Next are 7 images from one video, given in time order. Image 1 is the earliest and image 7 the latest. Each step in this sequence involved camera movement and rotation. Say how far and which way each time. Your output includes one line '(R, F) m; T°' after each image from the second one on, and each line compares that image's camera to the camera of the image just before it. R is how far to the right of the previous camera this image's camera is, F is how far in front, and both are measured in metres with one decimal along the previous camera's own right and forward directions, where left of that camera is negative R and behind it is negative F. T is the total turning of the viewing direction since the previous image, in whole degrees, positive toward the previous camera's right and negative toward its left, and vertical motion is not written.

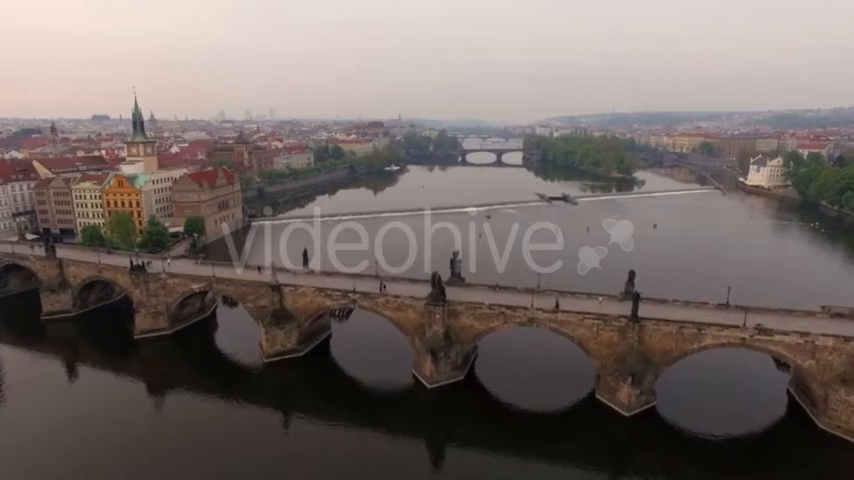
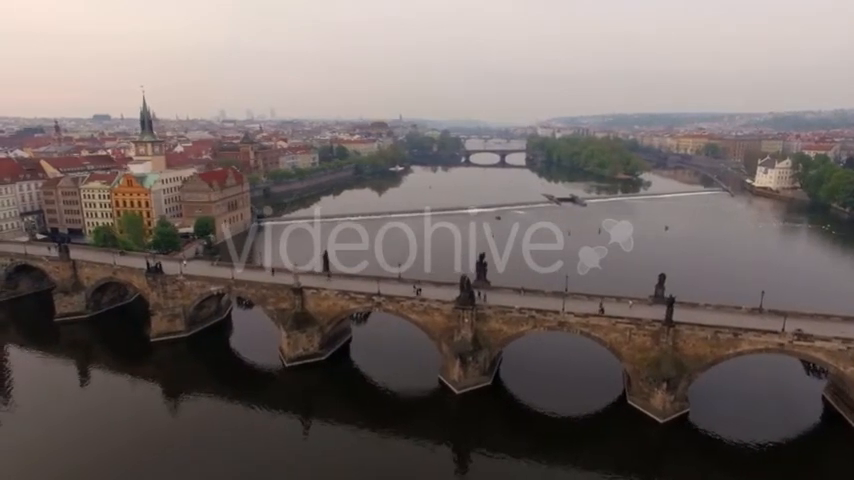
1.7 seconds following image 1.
(-1.2, +0.5) m; 0°
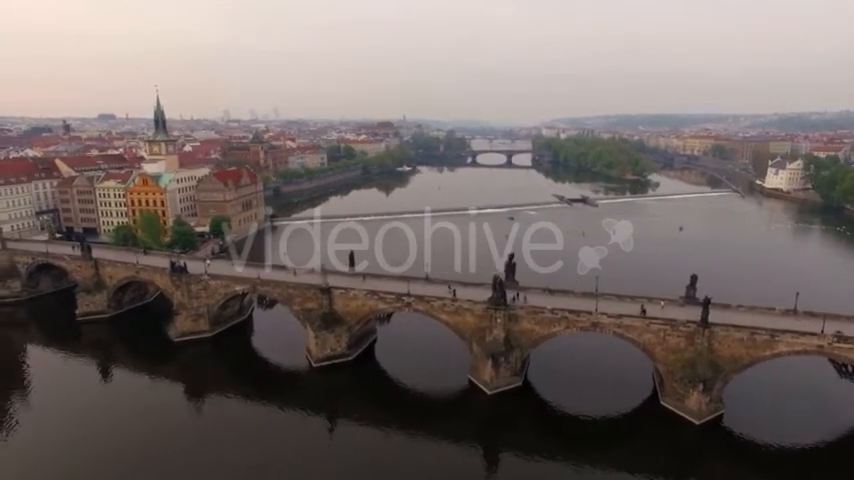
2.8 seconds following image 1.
(-1.2, +0.1) m; 0°
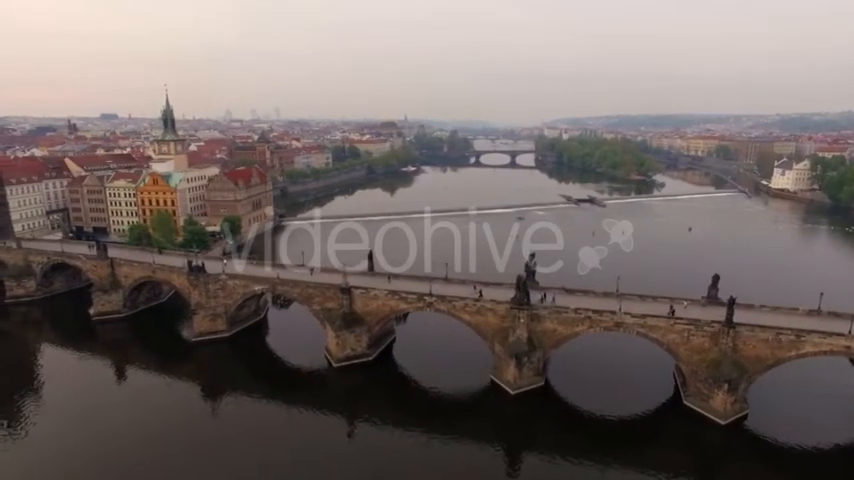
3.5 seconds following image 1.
(-0.9, 0.0) m; 0°
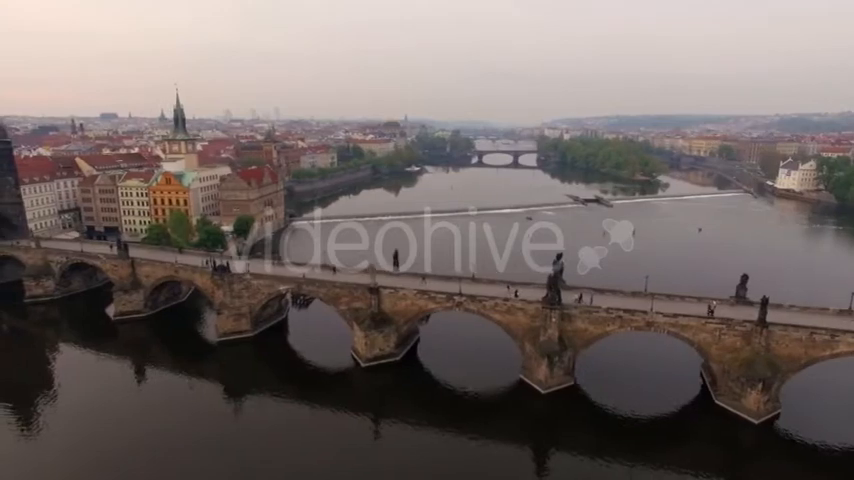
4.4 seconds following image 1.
(-1.4, 0.0) m; 0°
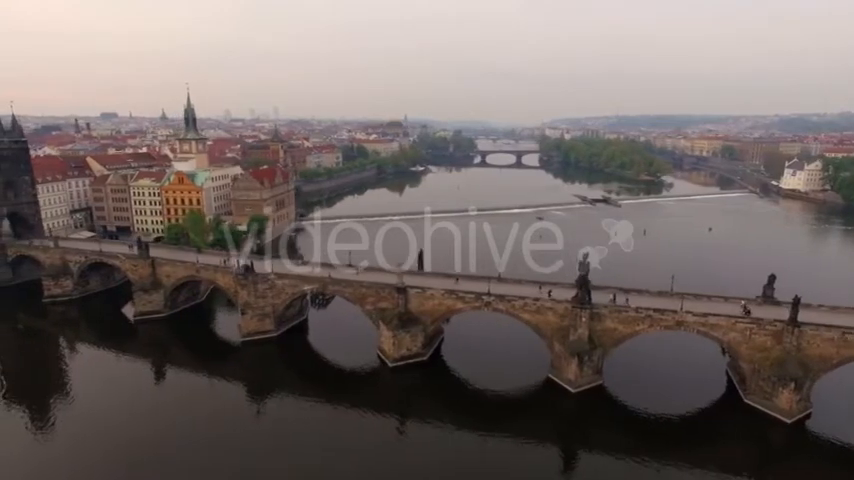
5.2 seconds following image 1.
(-1.3, 0.0) m; 0°
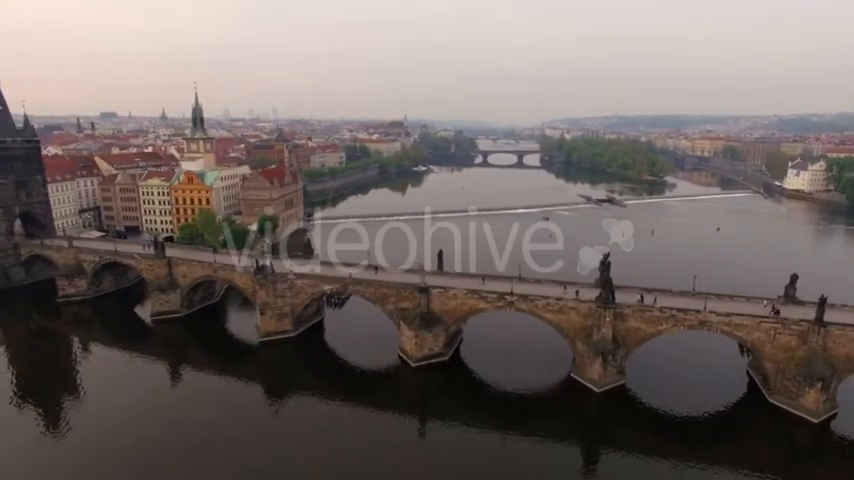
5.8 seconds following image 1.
(-1.1, 0.0) m; 0°
